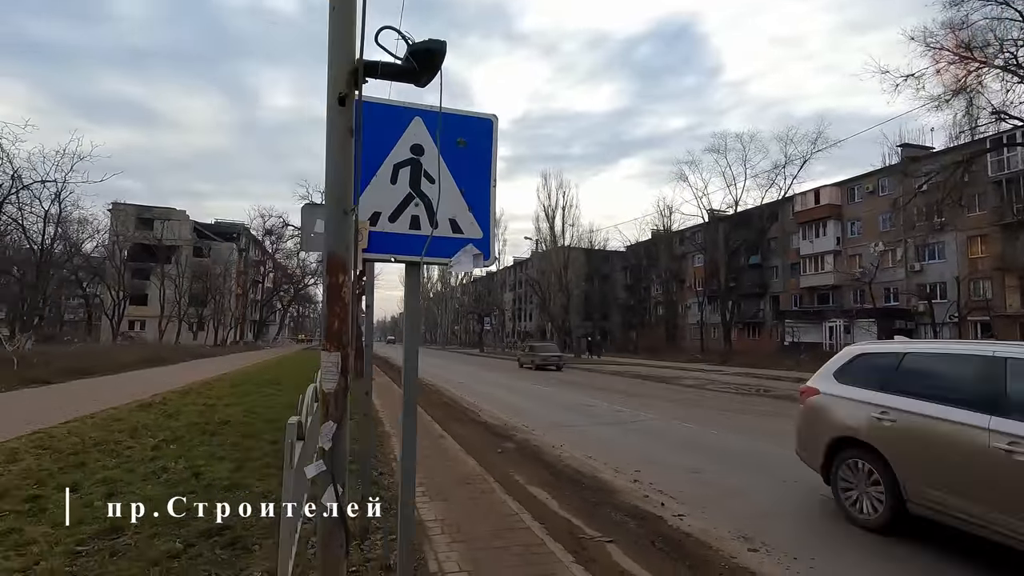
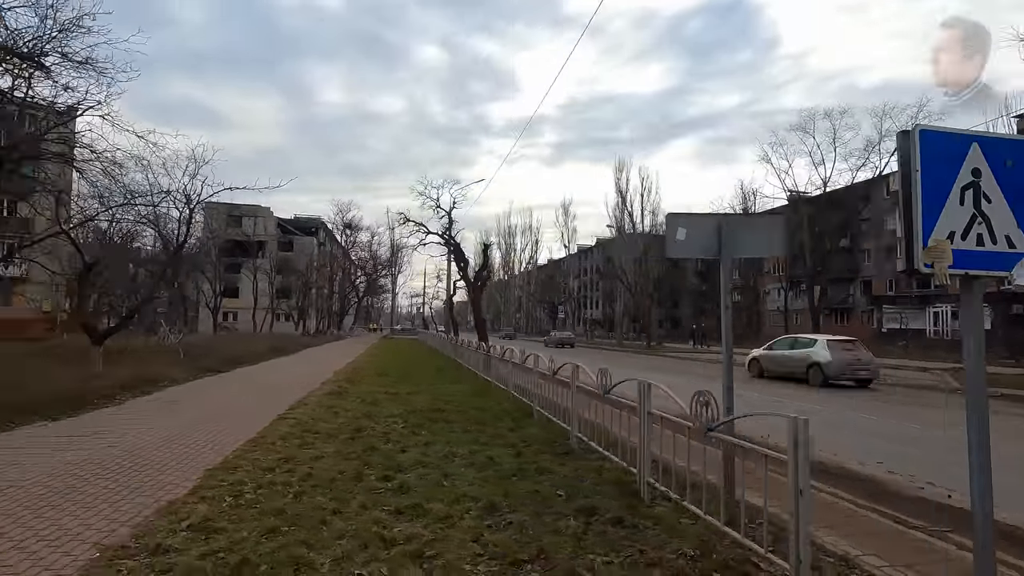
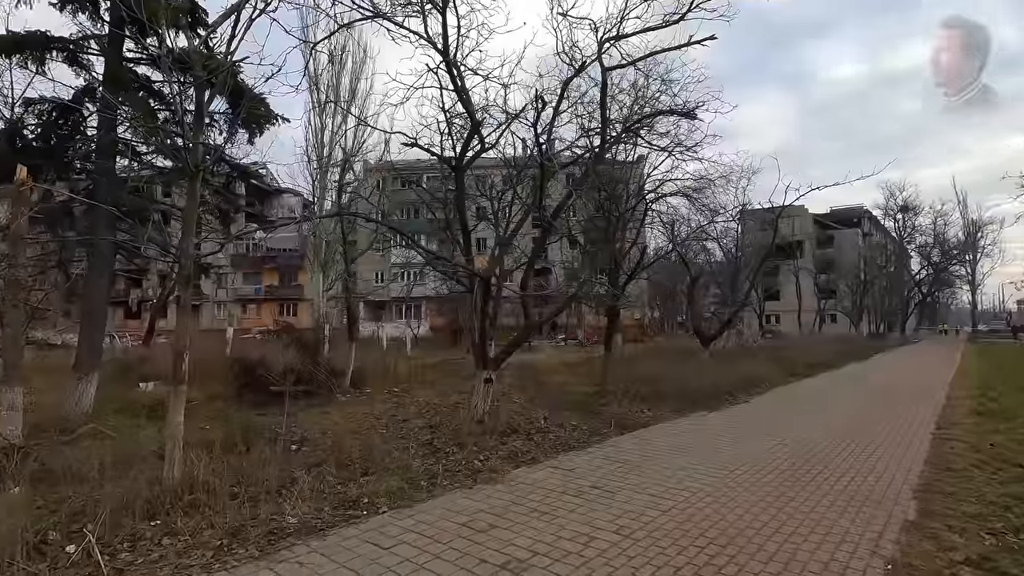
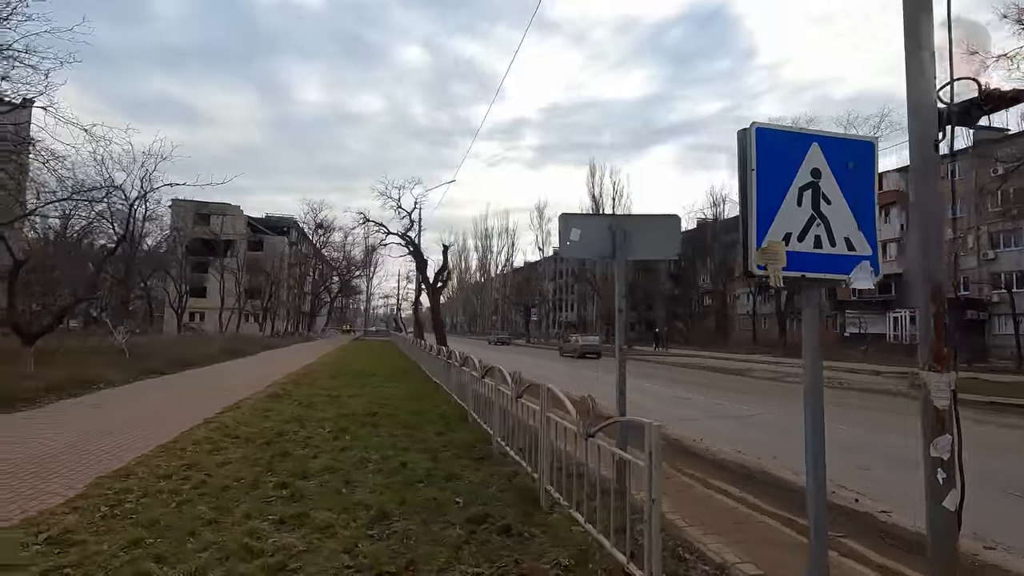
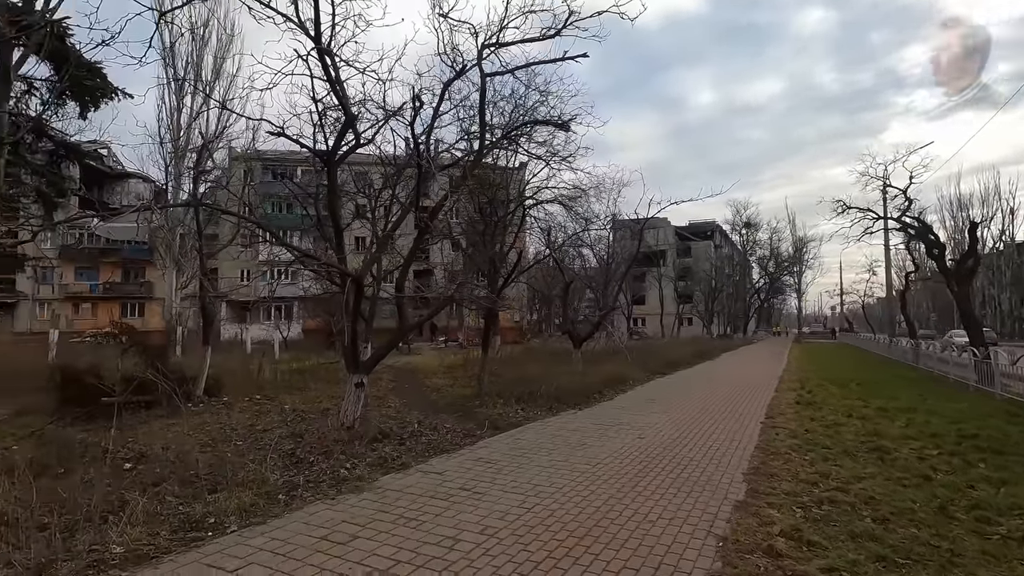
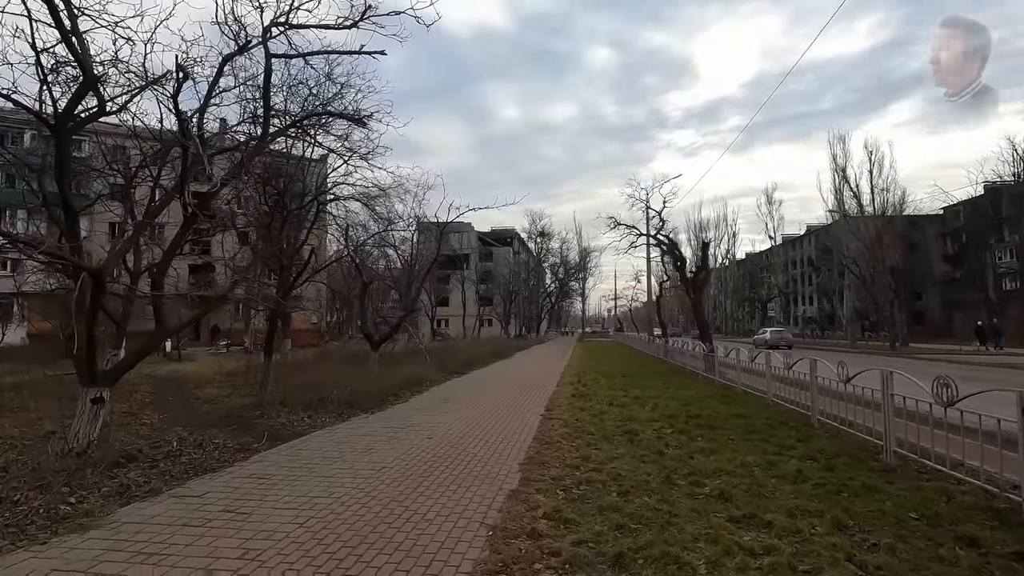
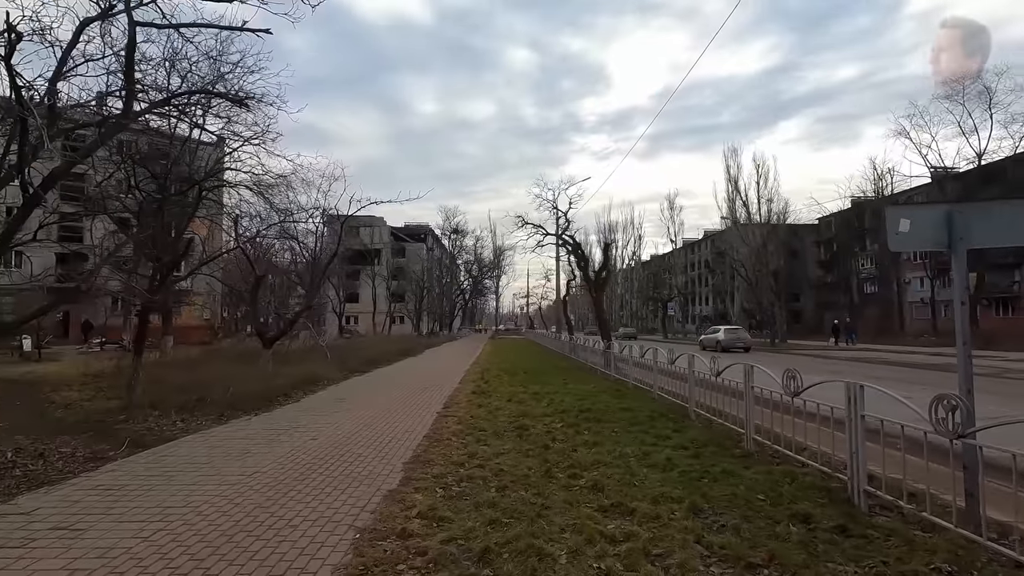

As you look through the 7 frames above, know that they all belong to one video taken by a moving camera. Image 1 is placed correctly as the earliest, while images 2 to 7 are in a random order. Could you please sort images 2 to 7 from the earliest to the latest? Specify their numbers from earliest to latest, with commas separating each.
4, 2, 7, 6, 5, 3
